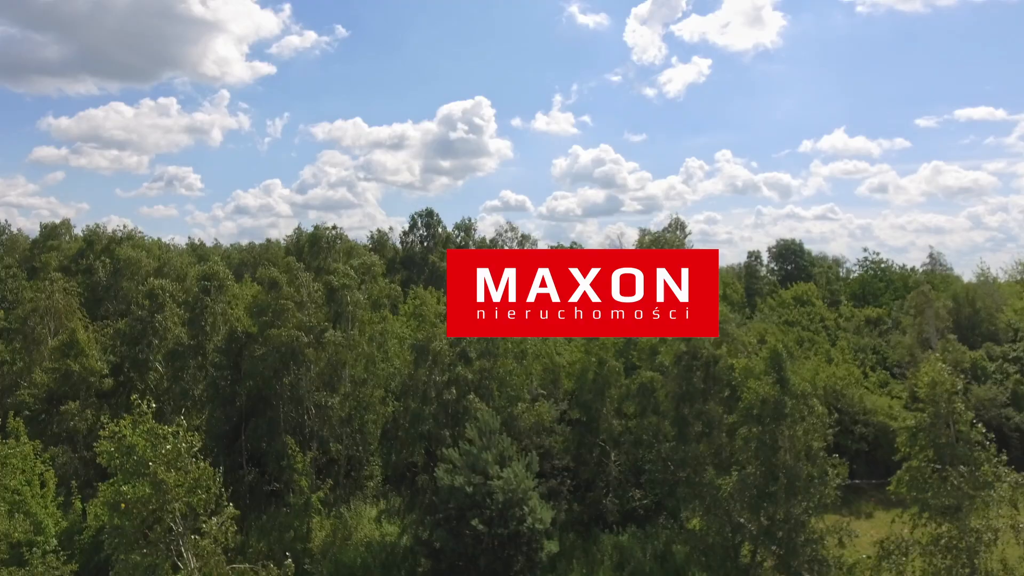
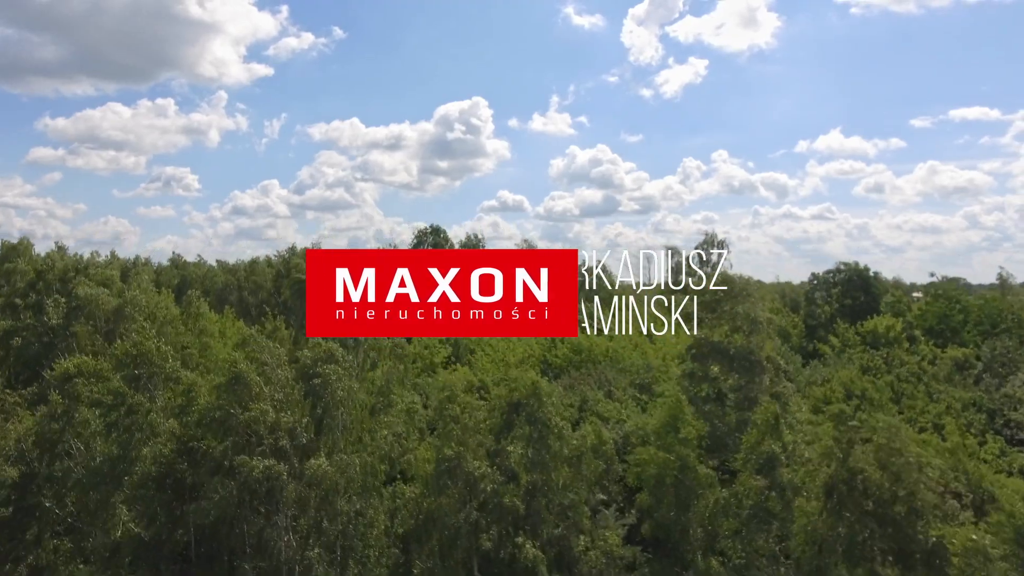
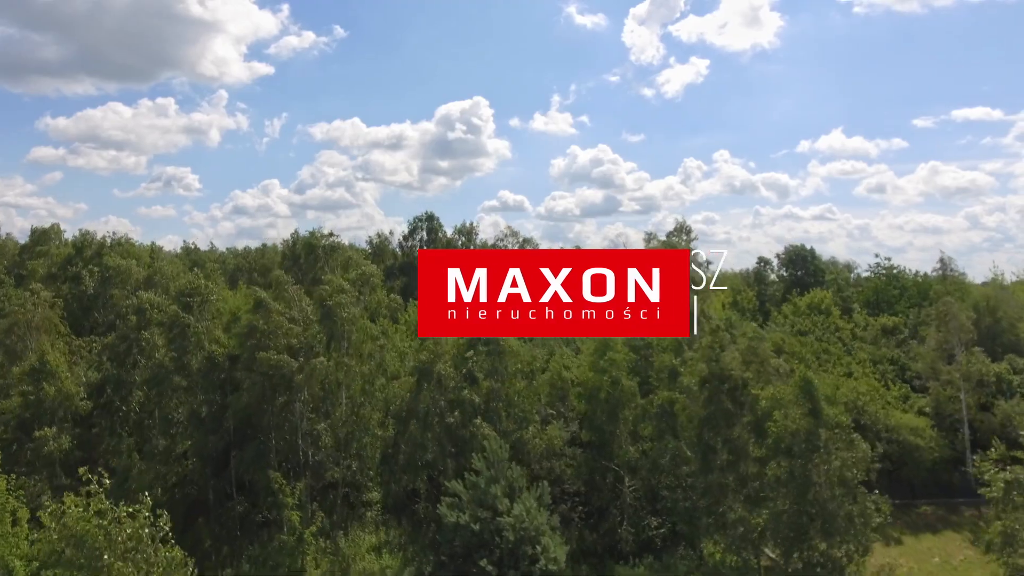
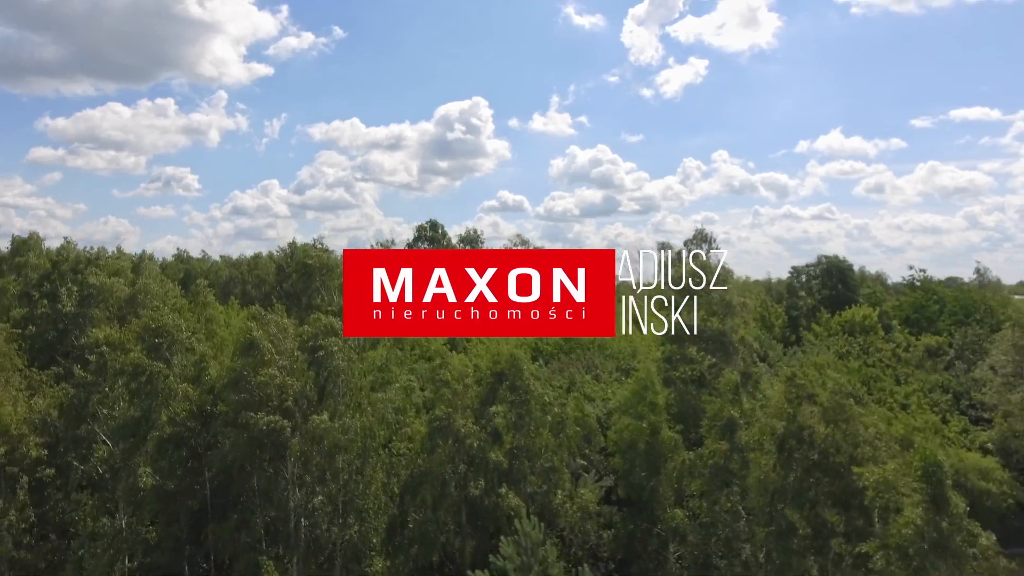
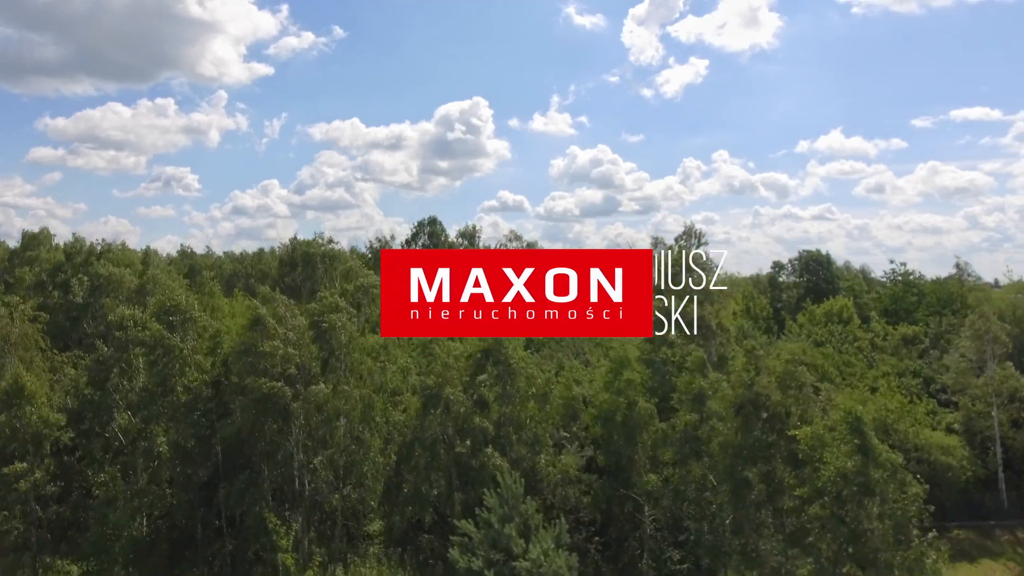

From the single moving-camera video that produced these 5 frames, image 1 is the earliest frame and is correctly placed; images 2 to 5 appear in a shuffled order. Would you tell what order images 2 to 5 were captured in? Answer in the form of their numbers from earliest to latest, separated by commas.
3, 5, 4, 2
